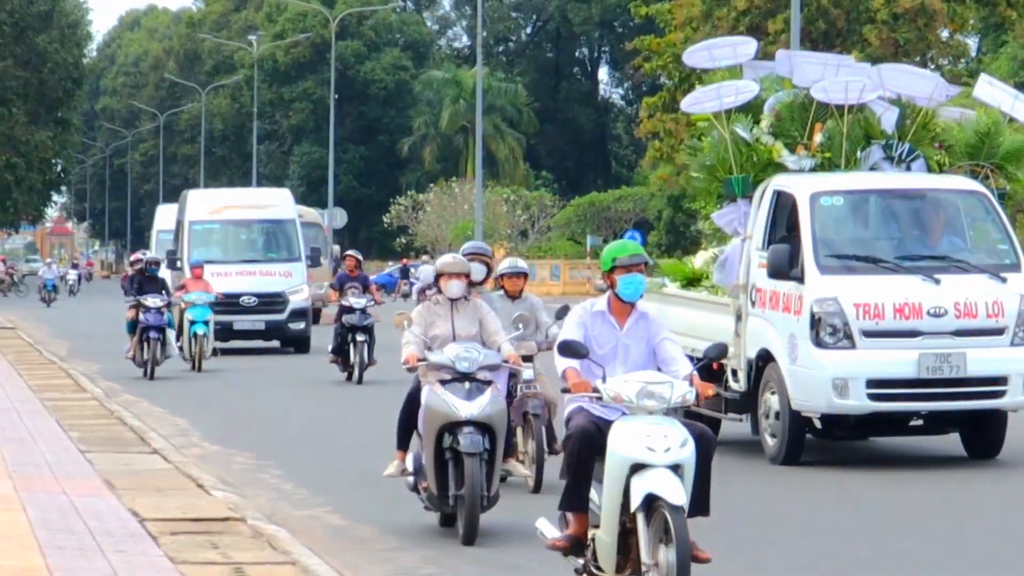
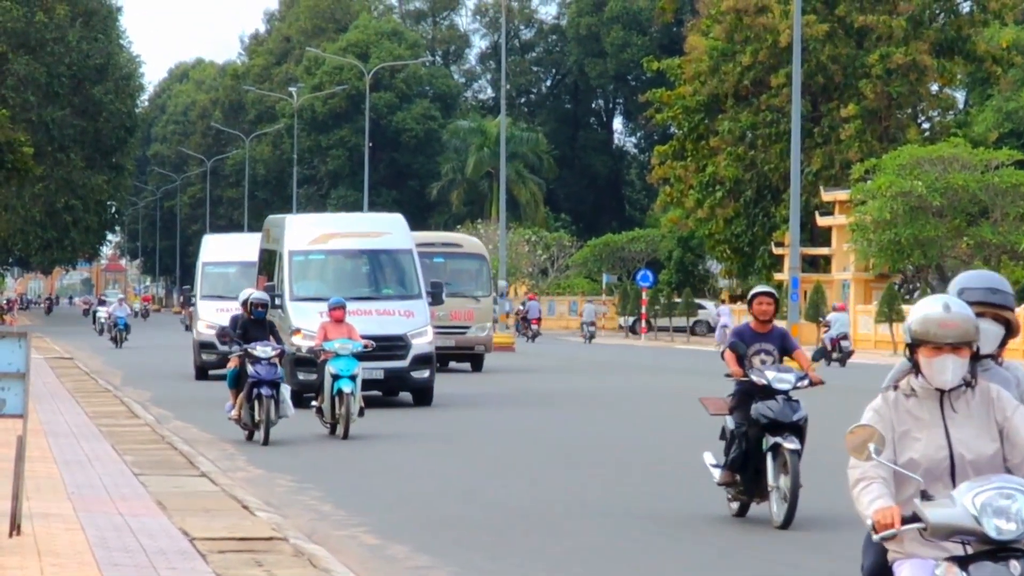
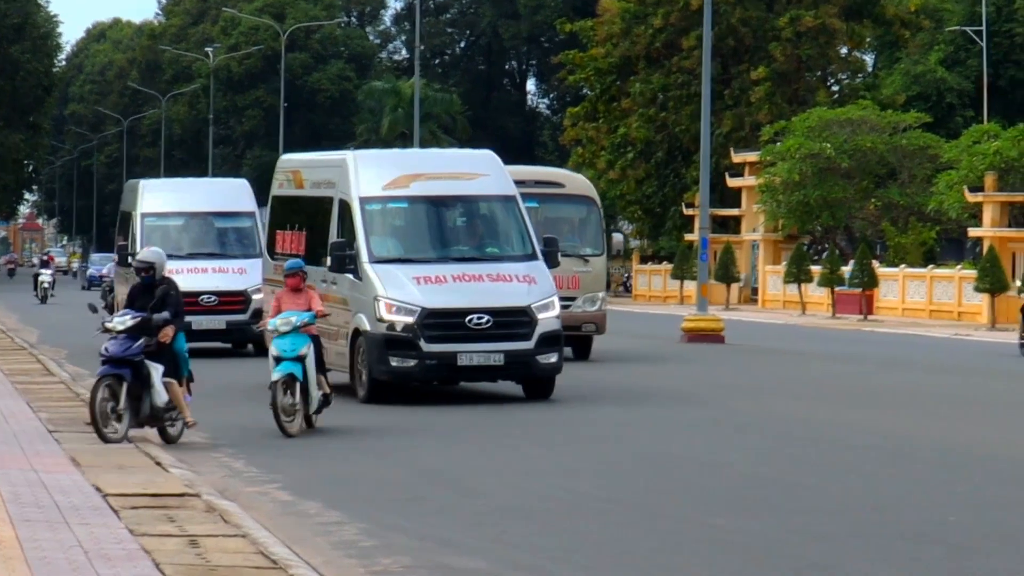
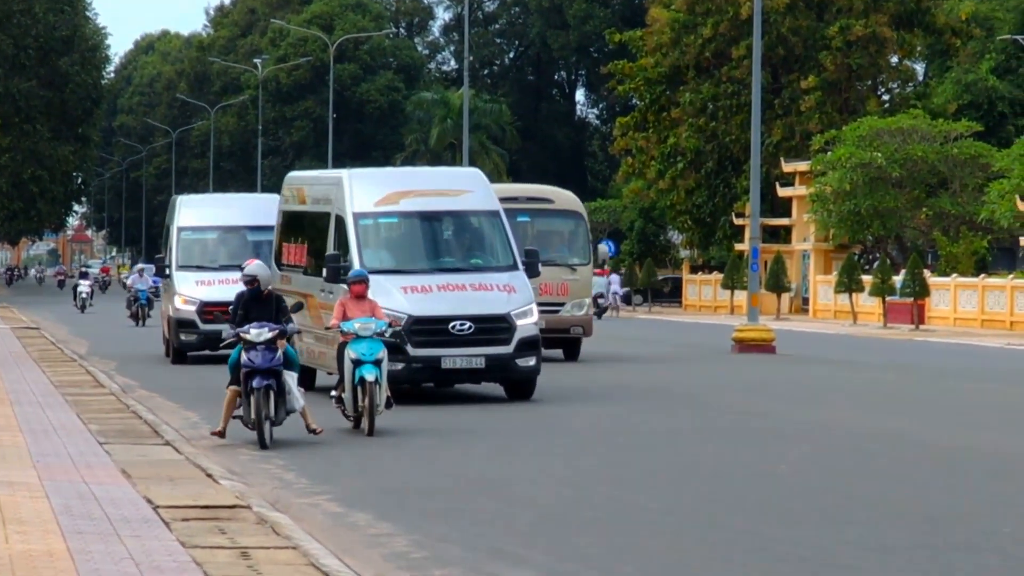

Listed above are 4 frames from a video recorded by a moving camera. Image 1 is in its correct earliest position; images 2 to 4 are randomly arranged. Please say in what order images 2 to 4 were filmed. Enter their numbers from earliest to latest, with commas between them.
2, 4, 3
